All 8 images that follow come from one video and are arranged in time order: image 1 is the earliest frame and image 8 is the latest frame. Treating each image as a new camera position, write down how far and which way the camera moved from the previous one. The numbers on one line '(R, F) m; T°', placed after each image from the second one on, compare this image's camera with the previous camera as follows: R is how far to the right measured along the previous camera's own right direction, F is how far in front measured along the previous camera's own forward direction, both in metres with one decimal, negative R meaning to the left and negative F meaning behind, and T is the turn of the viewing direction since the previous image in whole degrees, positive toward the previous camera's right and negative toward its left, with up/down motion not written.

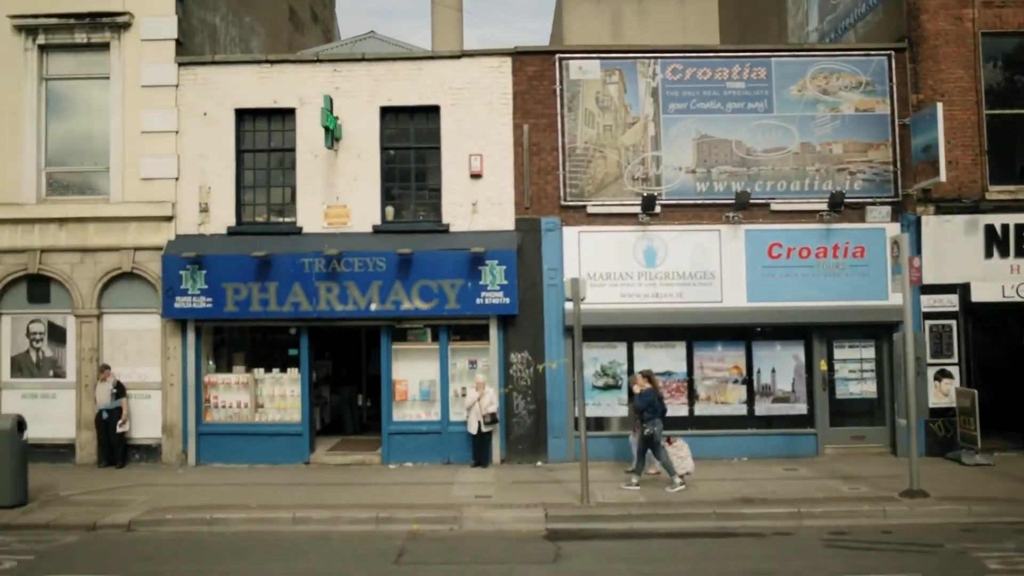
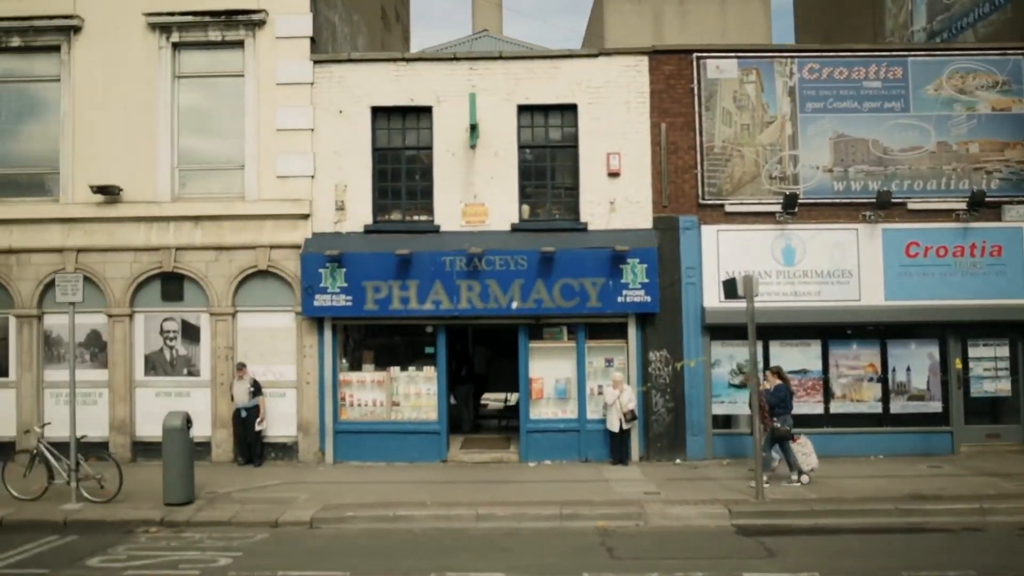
(-1.6, 0.0) m; +1°
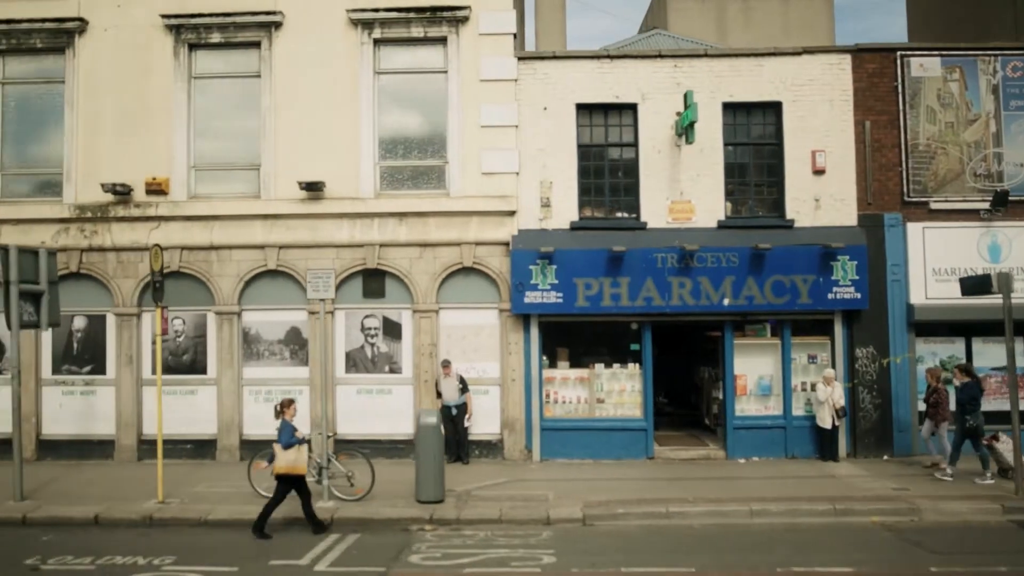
(-2.3, 0.0) m; +1°
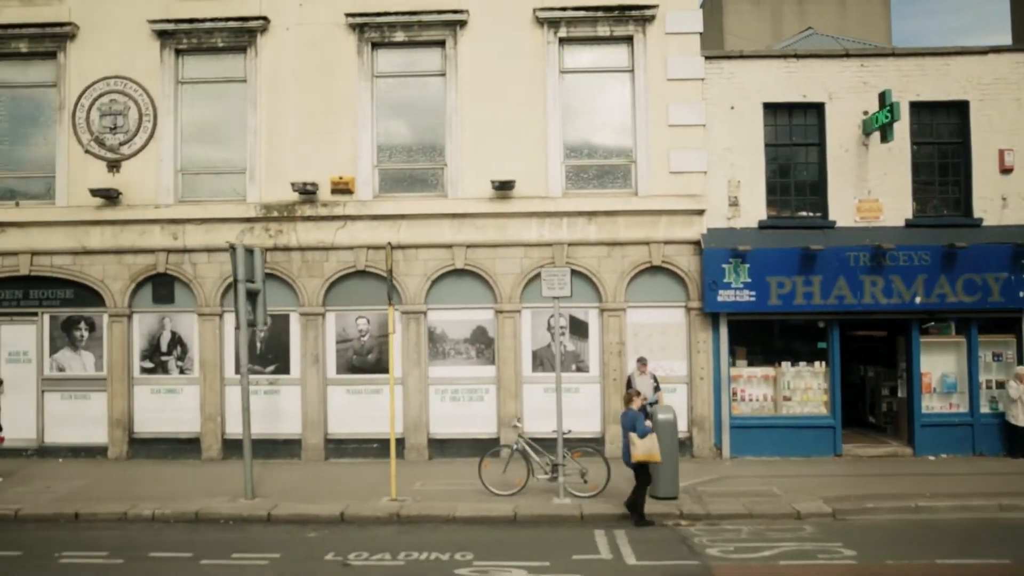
(-2.2, 0.0) m; +1°
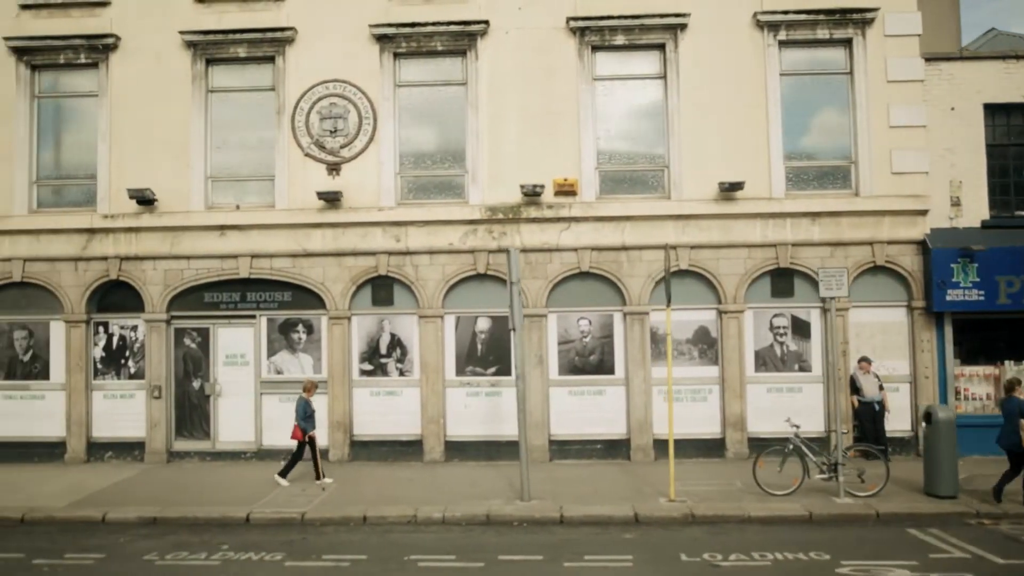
(-2.5, 0.0) m; +1°
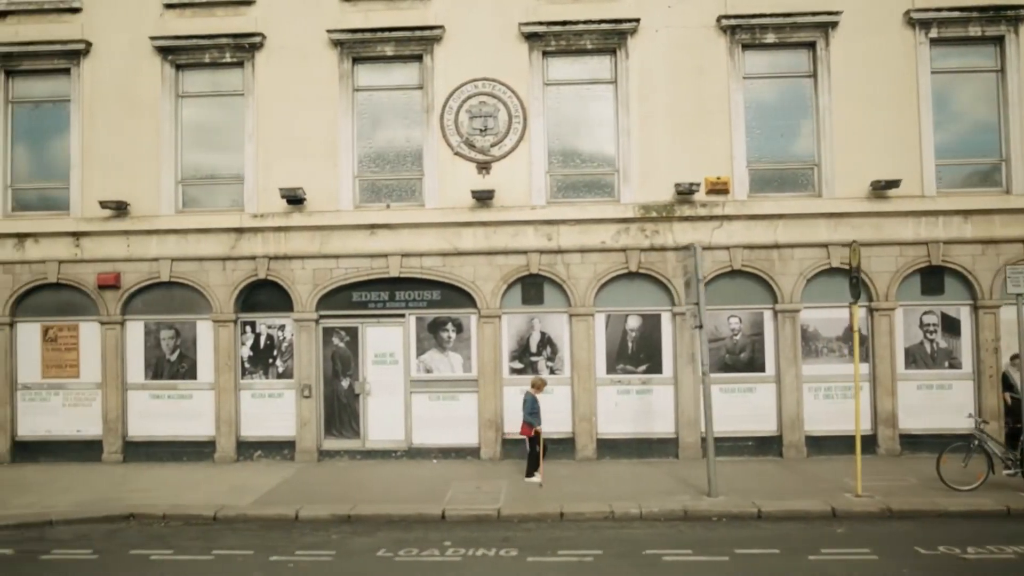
(-1.7, 0.0) m; 0°
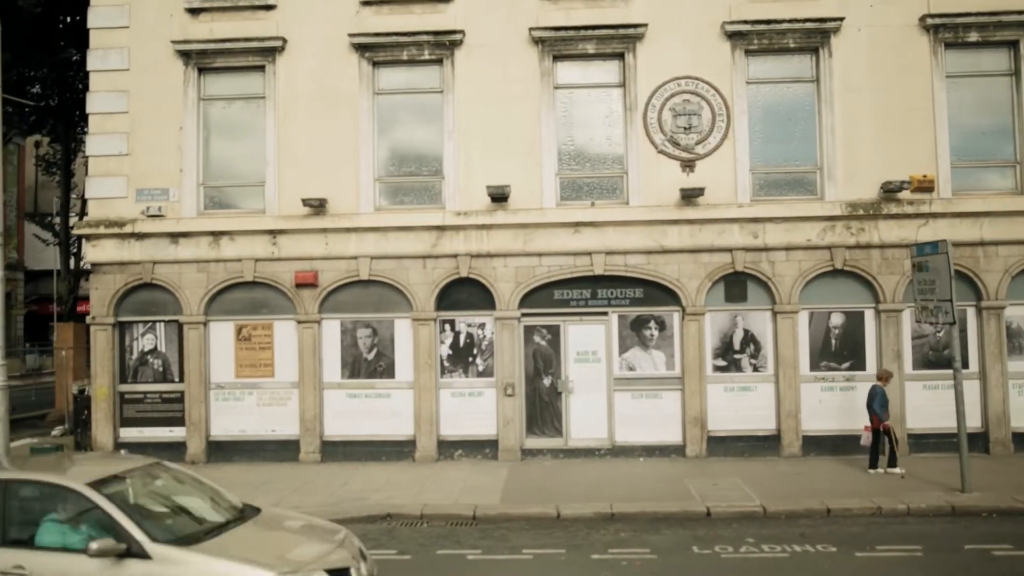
(-2.5, 0.0) m; +1°
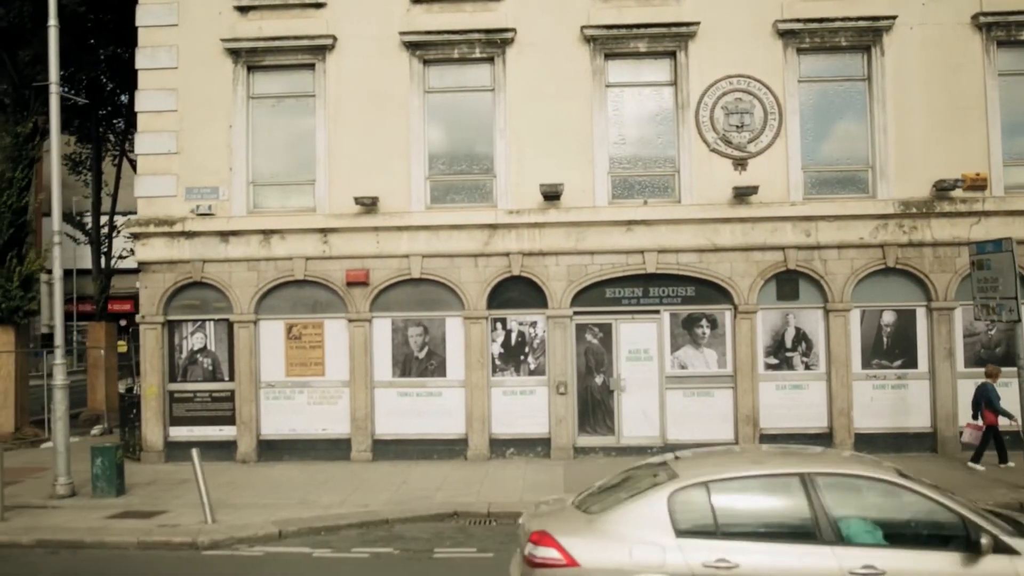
(-0.7, 0.0) m; 0°
